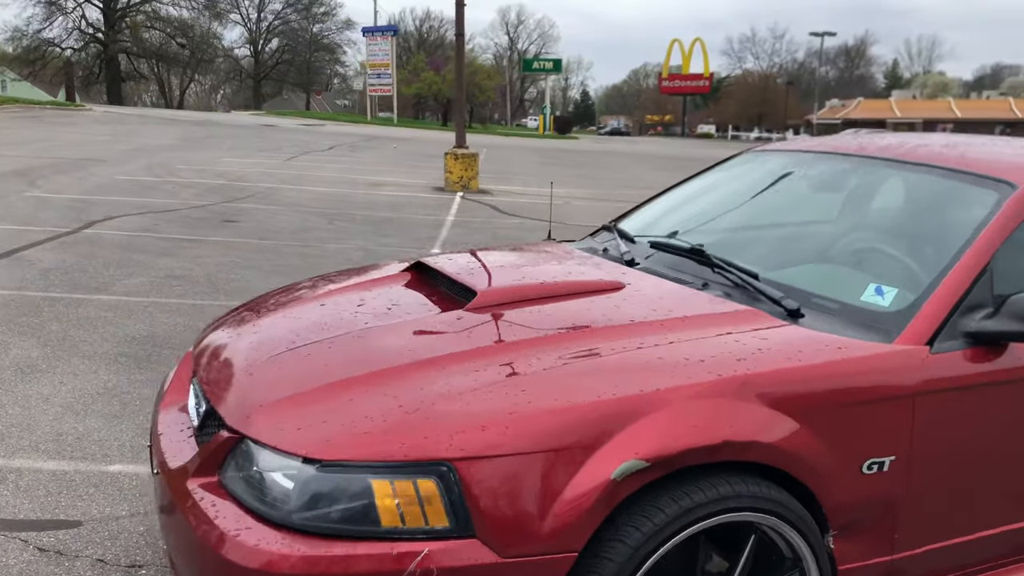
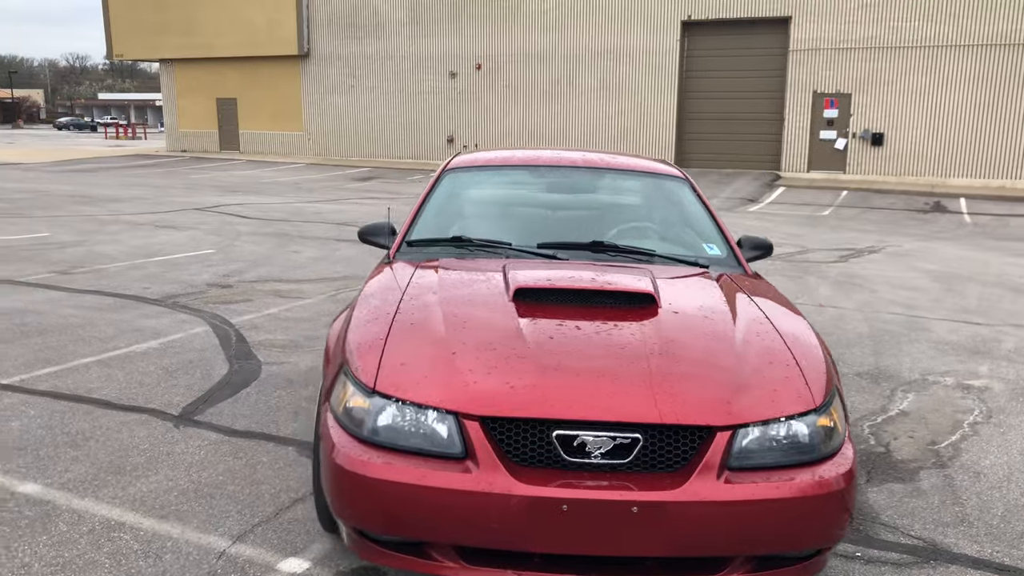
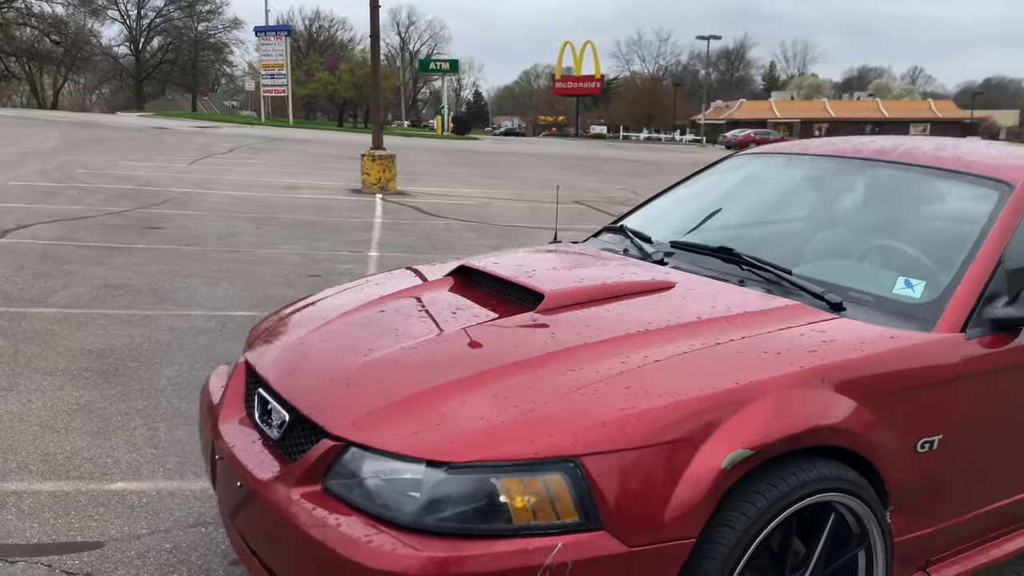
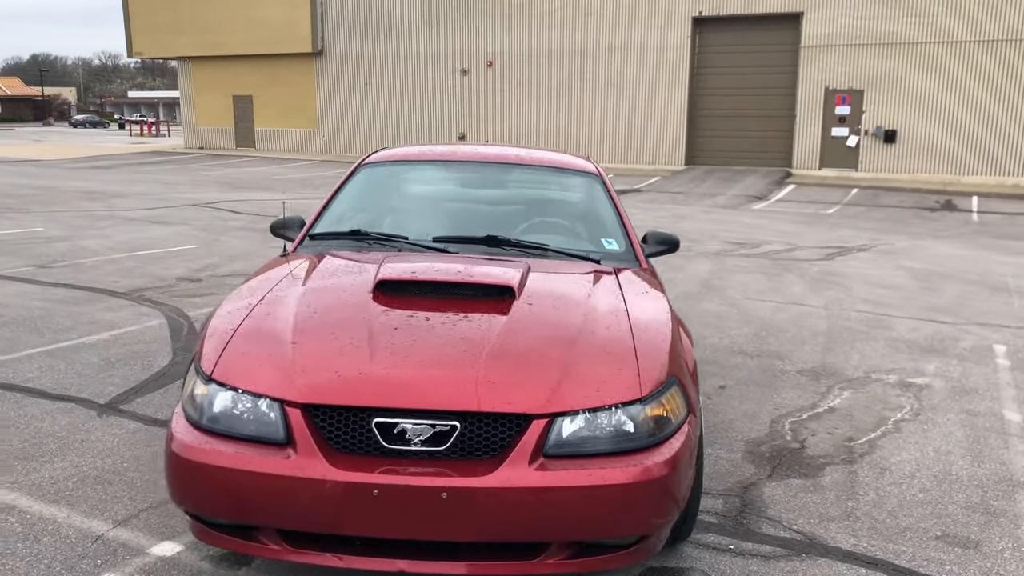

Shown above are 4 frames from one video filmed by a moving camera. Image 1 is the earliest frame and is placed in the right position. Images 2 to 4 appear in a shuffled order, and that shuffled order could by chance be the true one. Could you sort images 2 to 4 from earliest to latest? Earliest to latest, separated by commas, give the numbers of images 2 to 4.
3, 4, 2
